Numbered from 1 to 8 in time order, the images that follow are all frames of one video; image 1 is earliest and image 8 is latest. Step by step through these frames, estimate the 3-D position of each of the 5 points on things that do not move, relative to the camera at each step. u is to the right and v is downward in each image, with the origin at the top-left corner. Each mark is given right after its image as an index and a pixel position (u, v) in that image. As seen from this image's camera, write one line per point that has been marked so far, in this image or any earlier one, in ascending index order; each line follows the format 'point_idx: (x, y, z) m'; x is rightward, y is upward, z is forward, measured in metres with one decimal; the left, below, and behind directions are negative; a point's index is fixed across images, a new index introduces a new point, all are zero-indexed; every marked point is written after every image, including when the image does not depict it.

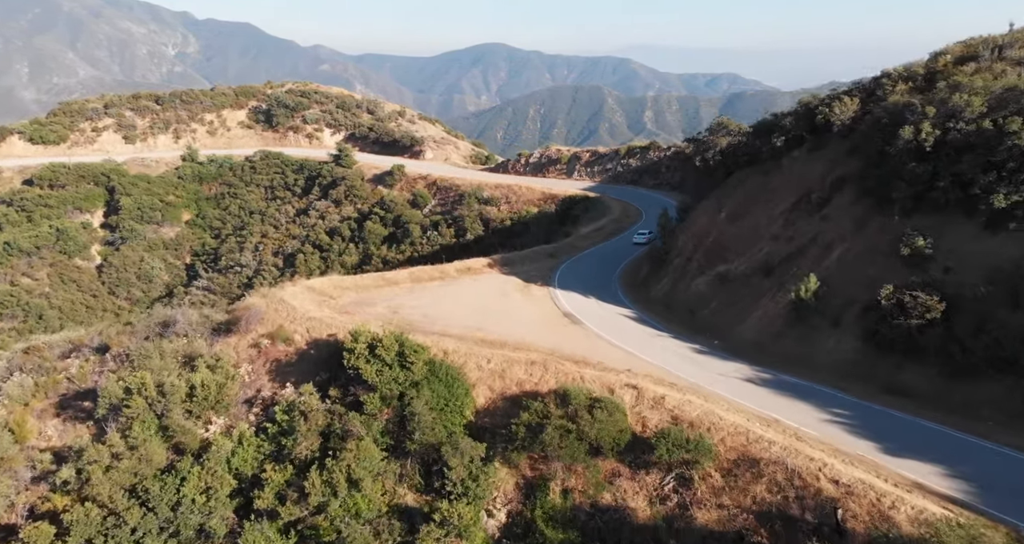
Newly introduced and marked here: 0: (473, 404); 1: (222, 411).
0: (-0.9, -3.3, +18.9) m
1: (-7.3, -3.5, +19.4) m
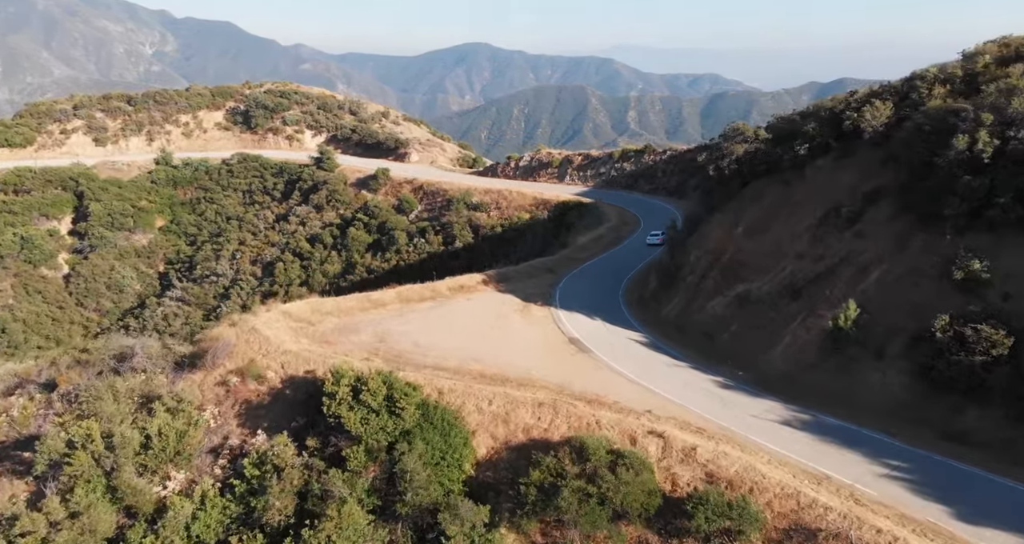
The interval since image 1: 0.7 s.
0: (-0.8, -3.9, +16.5) m
1: (-7.2, -4.2, +16.8) m
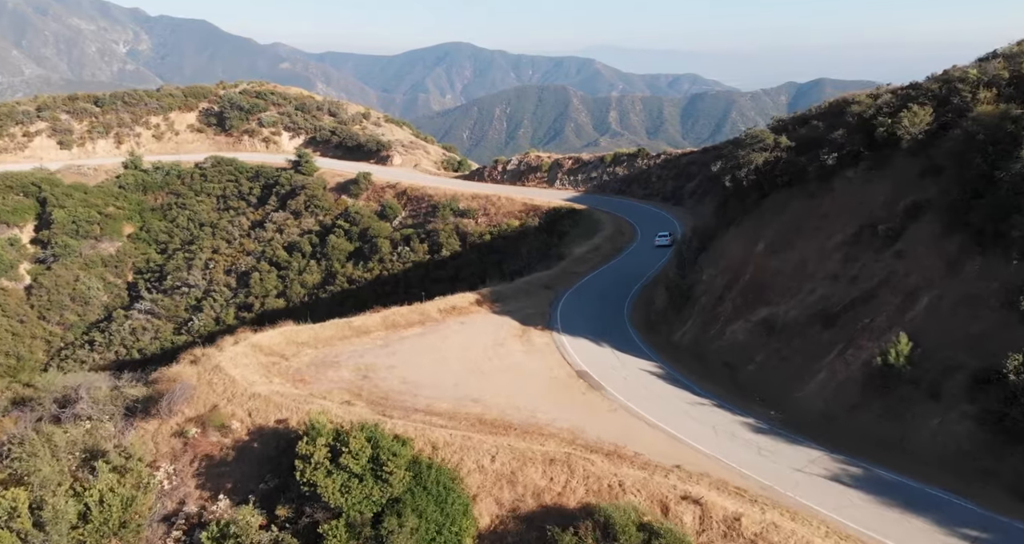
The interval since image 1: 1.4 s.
0: (-0.7, -4.6, +14.0) m
1: (-7.1, -4.9, +14.2) m
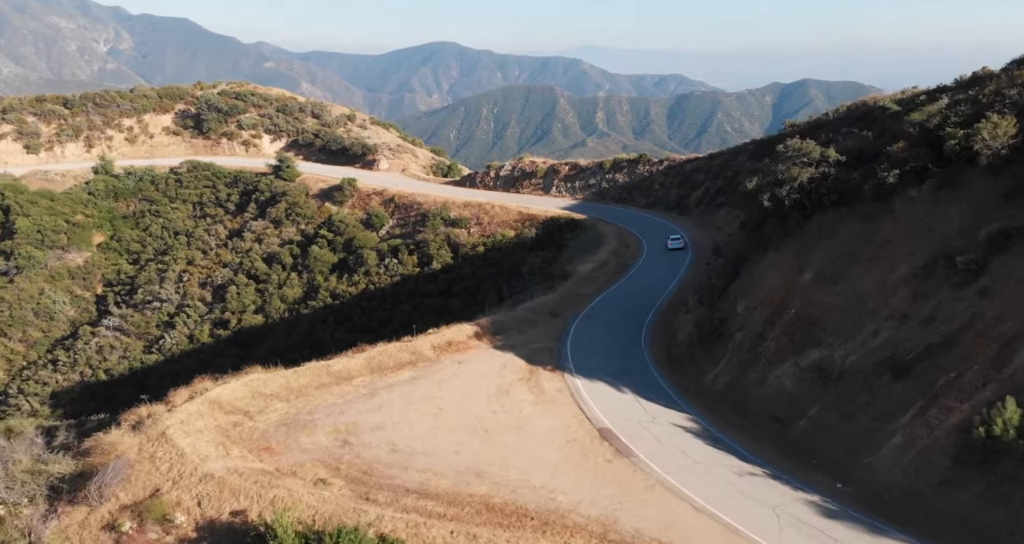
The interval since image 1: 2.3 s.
0: (-0.4, -5.5, +10.8) m
1: (-6.7, -5.8, +10.9) m
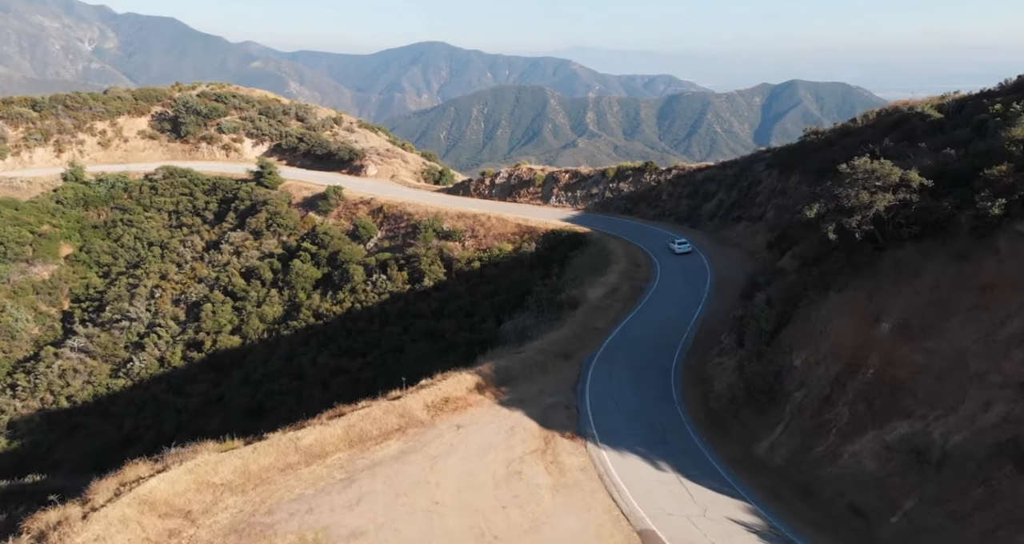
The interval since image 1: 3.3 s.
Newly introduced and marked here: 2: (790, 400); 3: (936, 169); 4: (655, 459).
0: (0.0, -6.5, +7.2) m
1: (-6.4, -6.8, +7.2) m
2: (+6.1, -2.8, +16.8) m
3: (+9.3, +2.4, +16.9) m
4: (+3.0, -4.0, +16.4) m
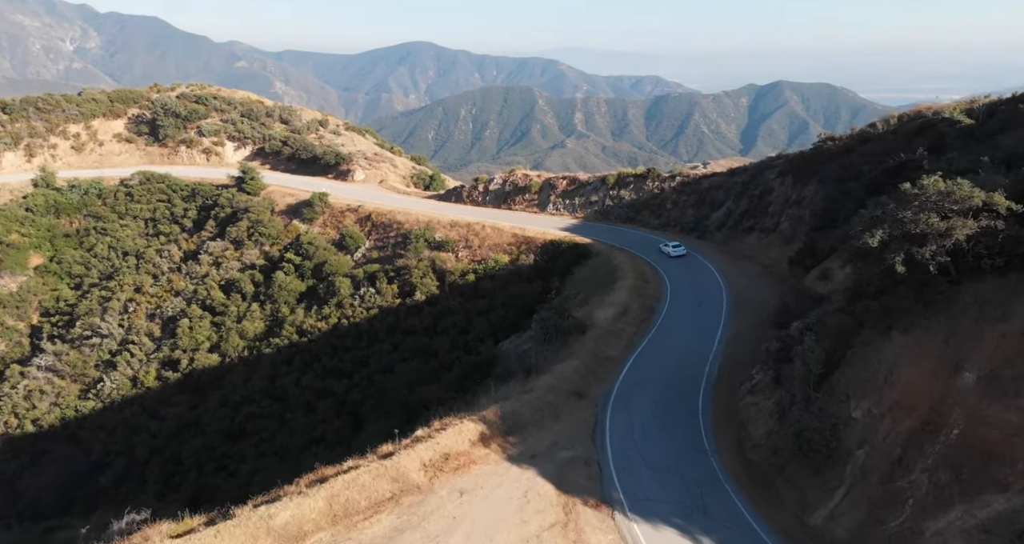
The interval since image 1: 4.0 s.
0: (+0.4, -7.2, +4.6) m
1: (-6.0, -7.5, +4.5) m
2: (+6.3, -3.5, +14.3) m
3: (+9.5, +1.7, +14.5) m
4: (+3.3, -4.7, +13.9) m
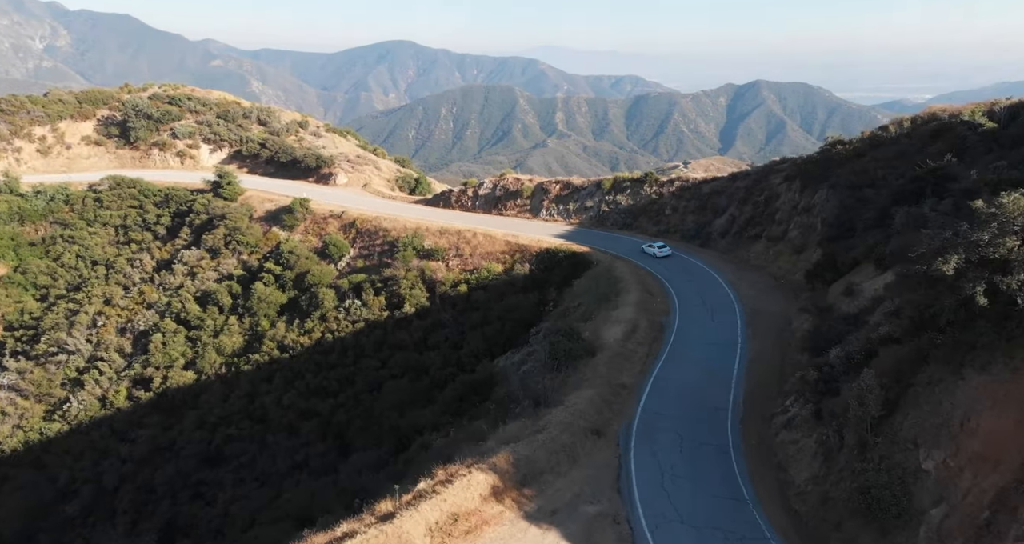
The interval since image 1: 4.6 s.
0: (+1.0, -7.8, +2.5) m
1: (-5.3, -8.1, +2.3) m
2: (+6.7, -4.0, +12.4) m
3: (+9.9, +1.2, +12.6) m
4: (+3.6, -5.2, +11.9) m
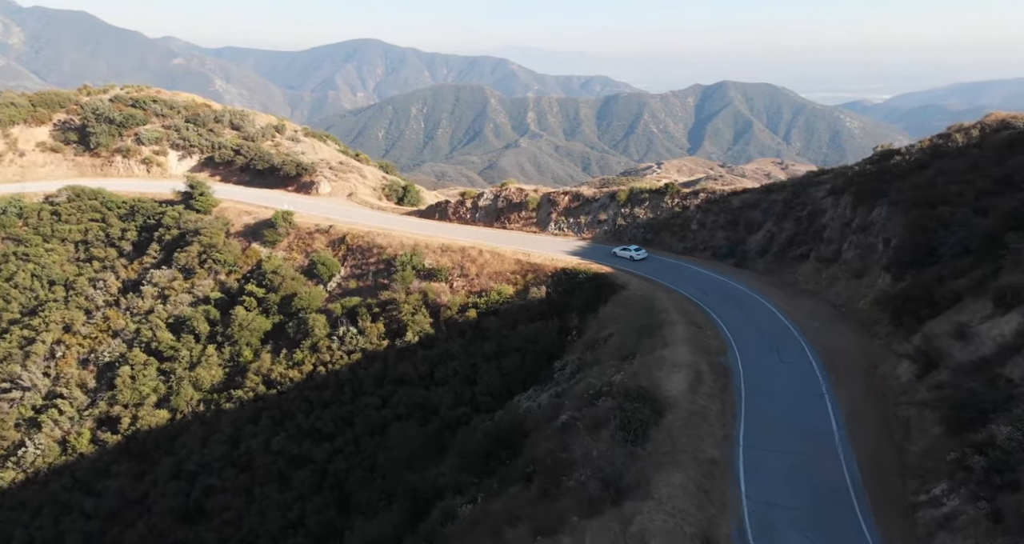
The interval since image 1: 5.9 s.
0: (+3.2, -8.9, -1.4) m
1: (-3.1, -9.3, -1.9) m
2: (+8.4, -5.1, +8.6) m
3: (+11.6, +0.1, +8.9) m
4: (+5.4, -6.3, +8.0) m
